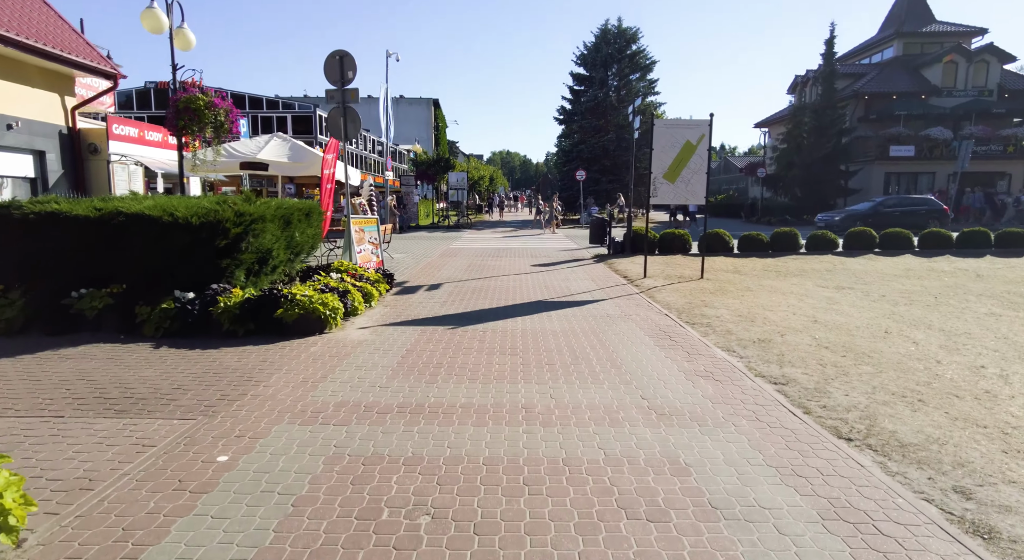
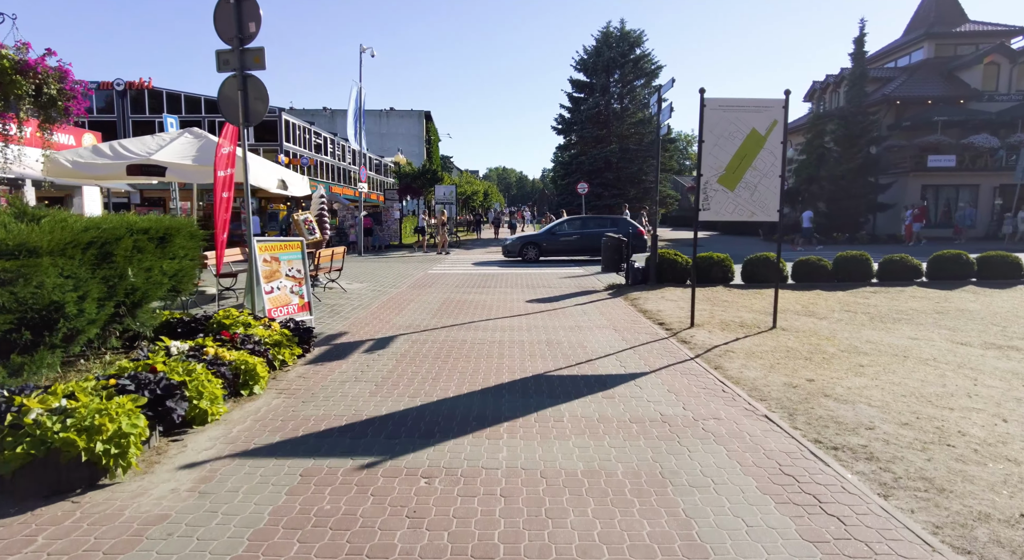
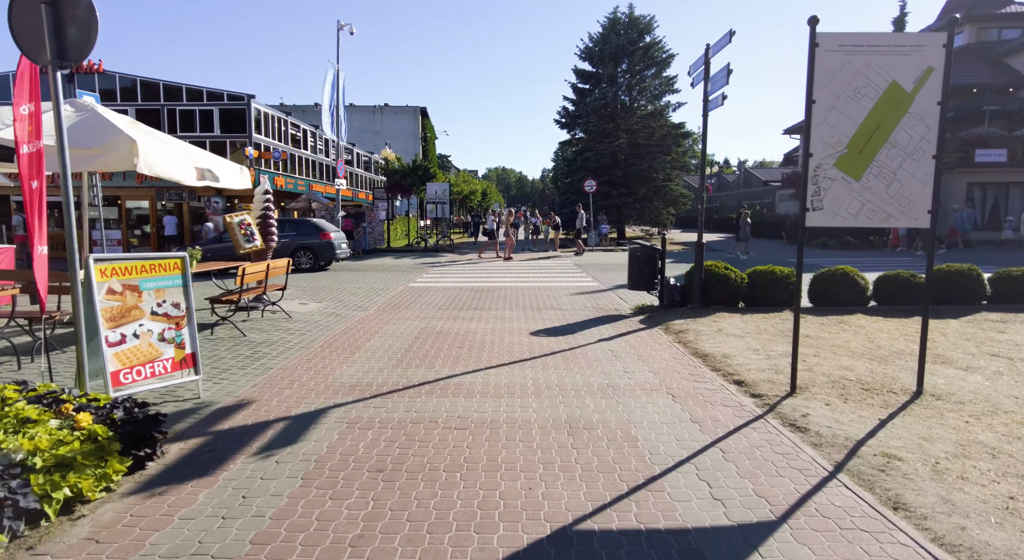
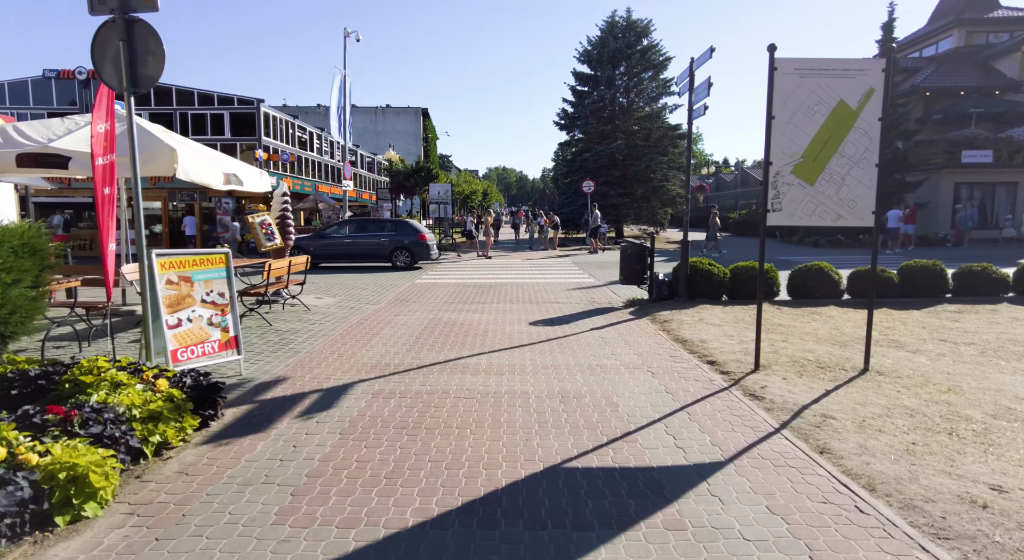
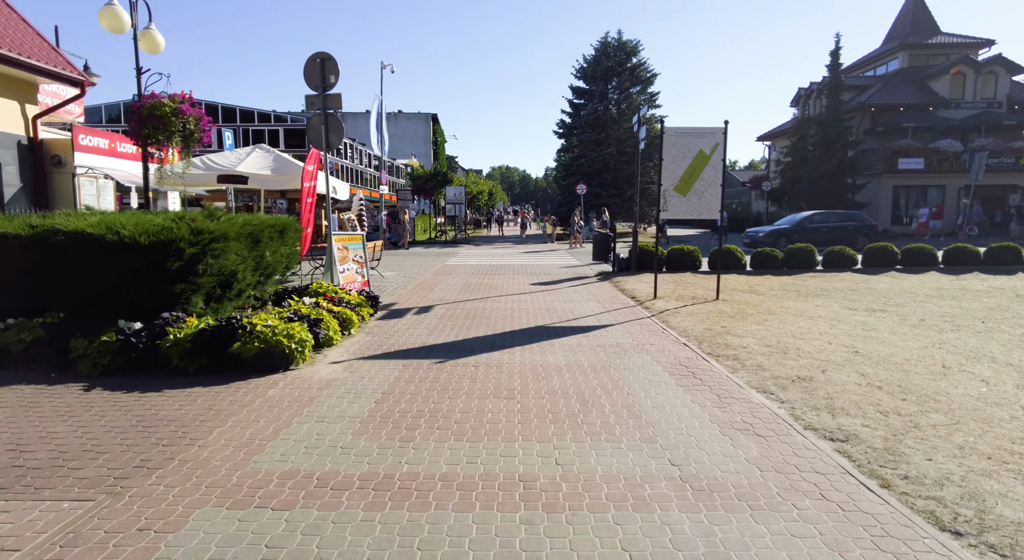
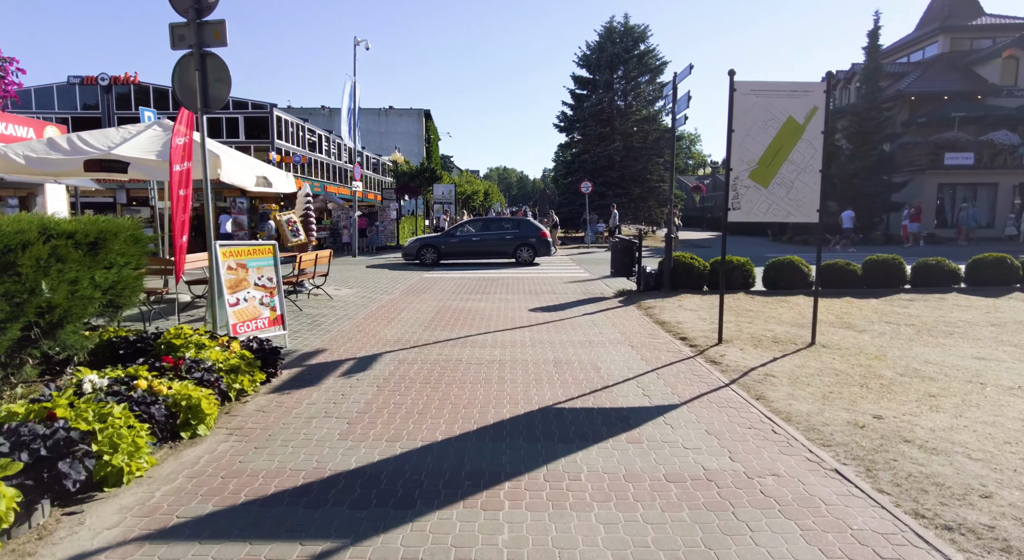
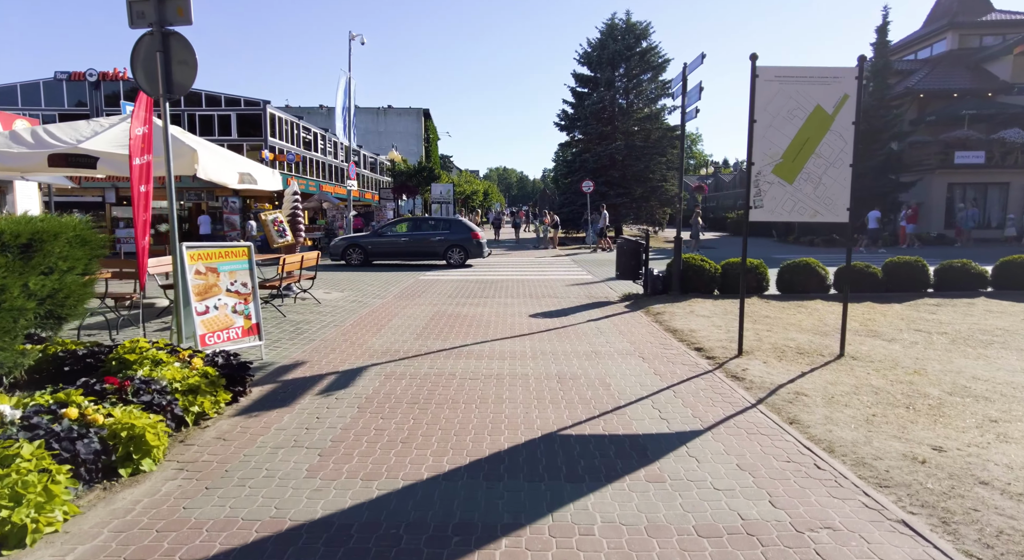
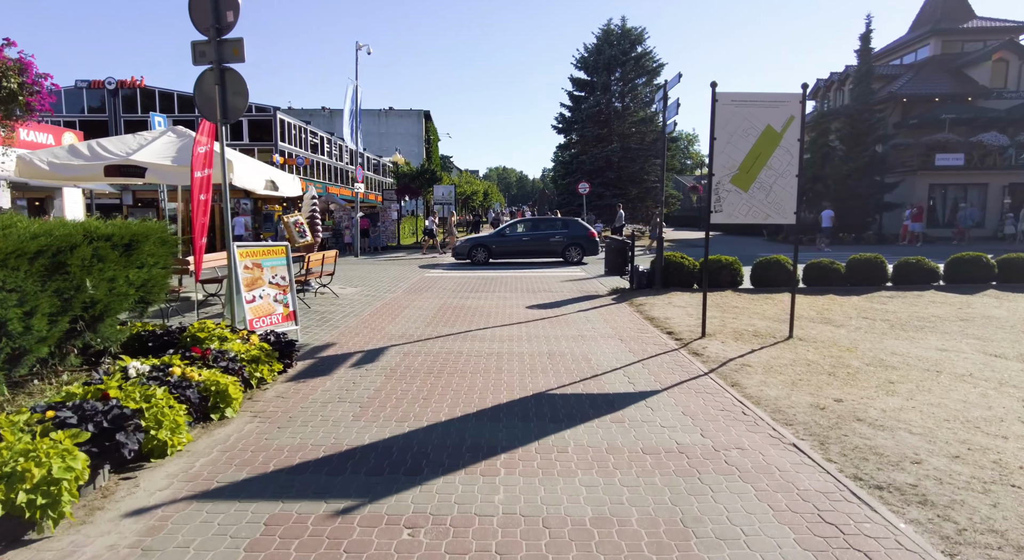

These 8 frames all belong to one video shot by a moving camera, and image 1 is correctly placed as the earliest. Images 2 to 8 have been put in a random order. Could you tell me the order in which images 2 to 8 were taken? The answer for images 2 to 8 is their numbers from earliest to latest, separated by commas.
5, 2, 8, 6, 7, 4, 3
